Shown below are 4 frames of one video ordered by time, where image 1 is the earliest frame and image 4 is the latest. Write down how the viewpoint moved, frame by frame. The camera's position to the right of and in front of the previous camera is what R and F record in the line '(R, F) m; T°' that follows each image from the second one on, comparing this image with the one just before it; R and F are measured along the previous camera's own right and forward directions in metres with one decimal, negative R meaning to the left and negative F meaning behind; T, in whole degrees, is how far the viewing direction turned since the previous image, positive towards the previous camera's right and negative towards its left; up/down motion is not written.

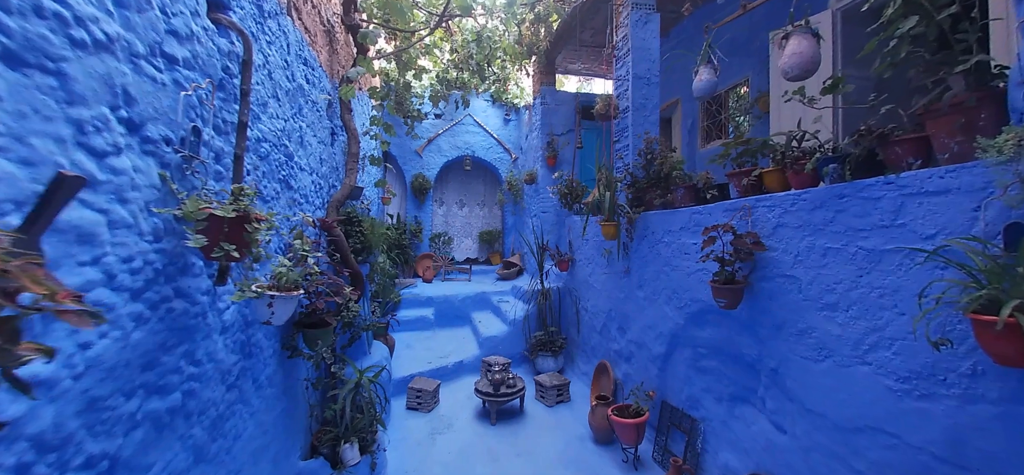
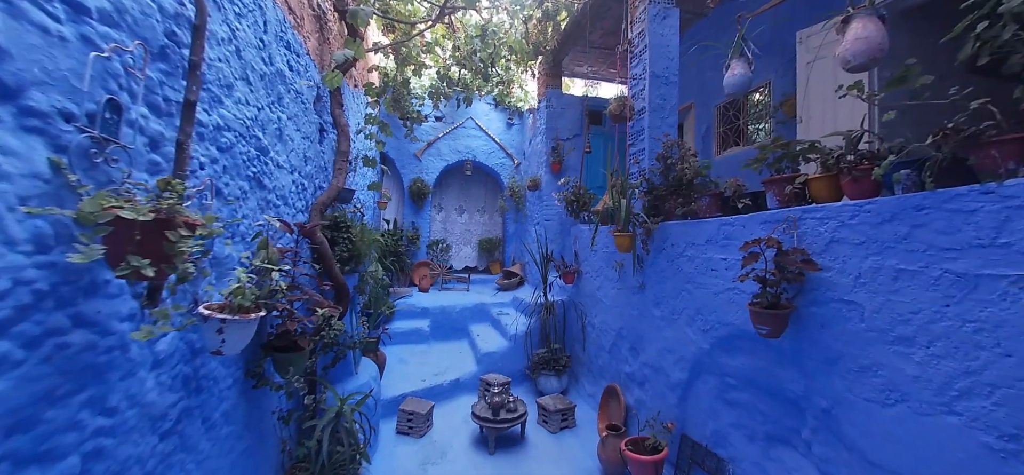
(0.0, +0.3) m; 0°
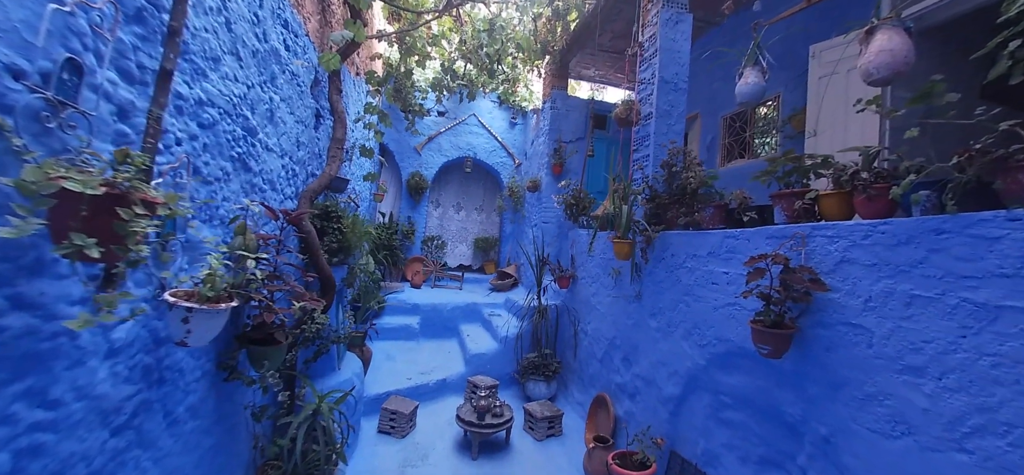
(0.0, +0.1) m; +1°
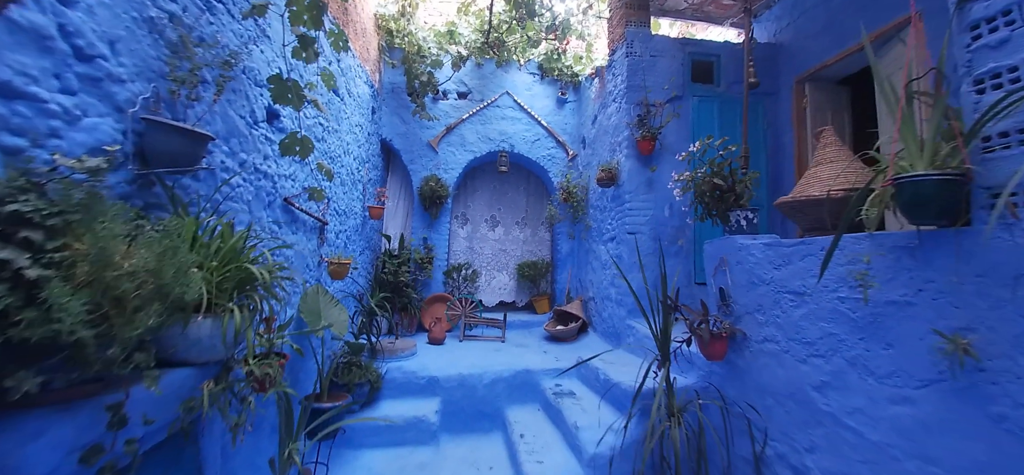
(-0.3, +2.0) m; -6°
